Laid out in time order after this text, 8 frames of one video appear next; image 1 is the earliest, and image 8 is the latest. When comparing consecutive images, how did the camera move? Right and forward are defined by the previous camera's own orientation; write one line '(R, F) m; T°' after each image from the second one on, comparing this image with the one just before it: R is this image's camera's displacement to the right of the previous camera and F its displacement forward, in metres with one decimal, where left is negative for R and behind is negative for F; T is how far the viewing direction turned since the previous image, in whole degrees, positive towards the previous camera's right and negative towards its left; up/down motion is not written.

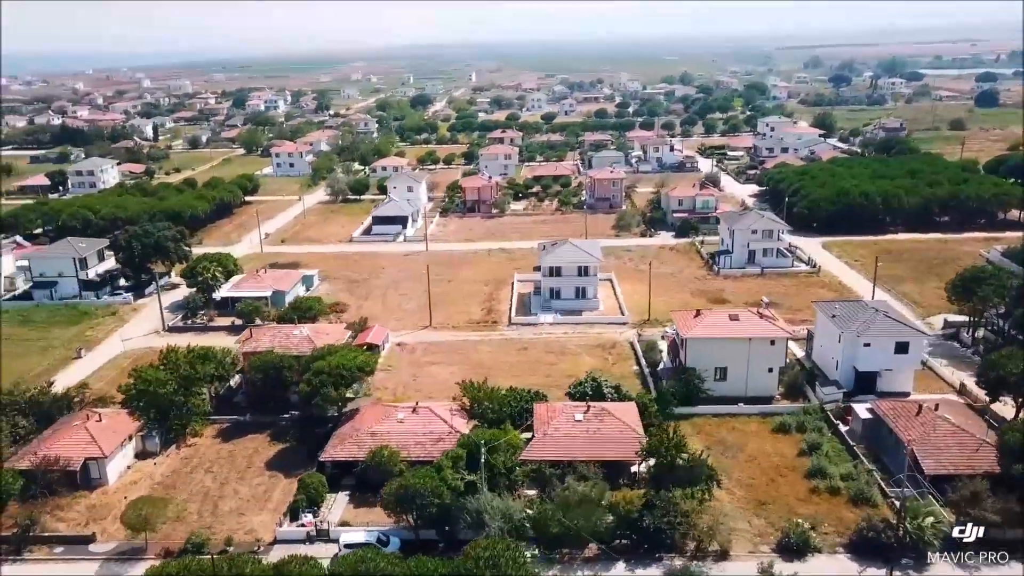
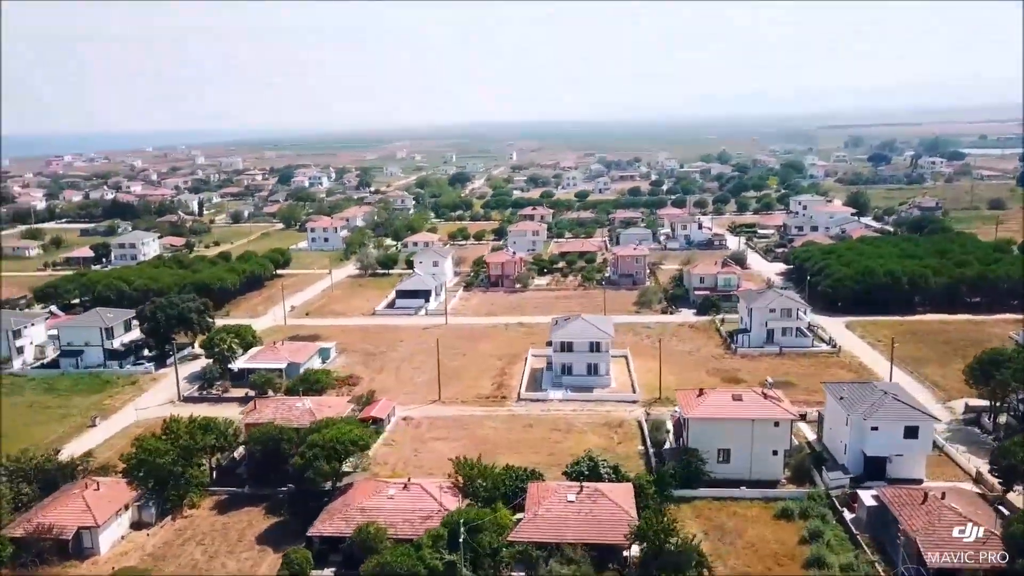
(+0.8, -0.1) m; -3°
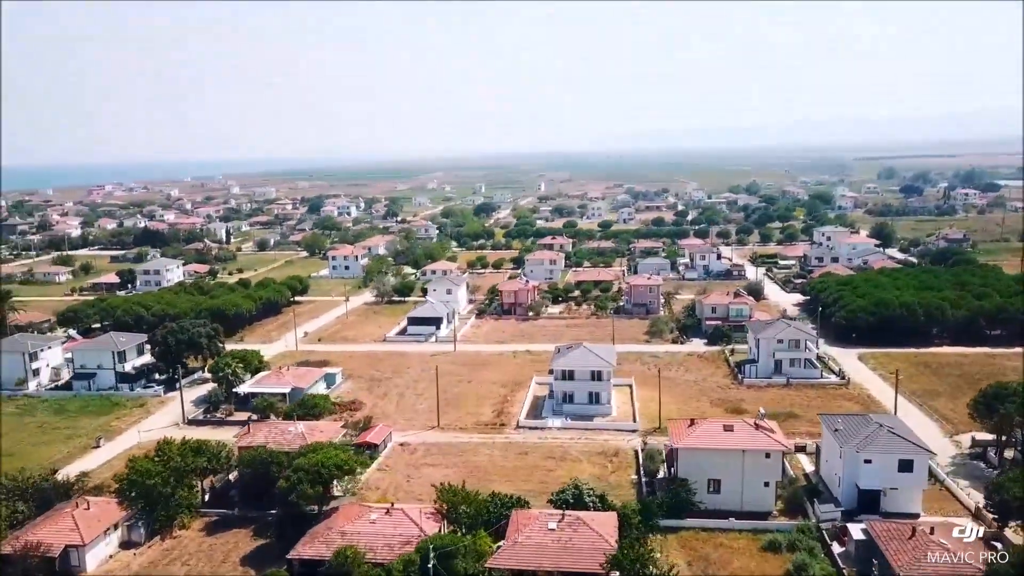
(+0.8, 0.0) m; -2°
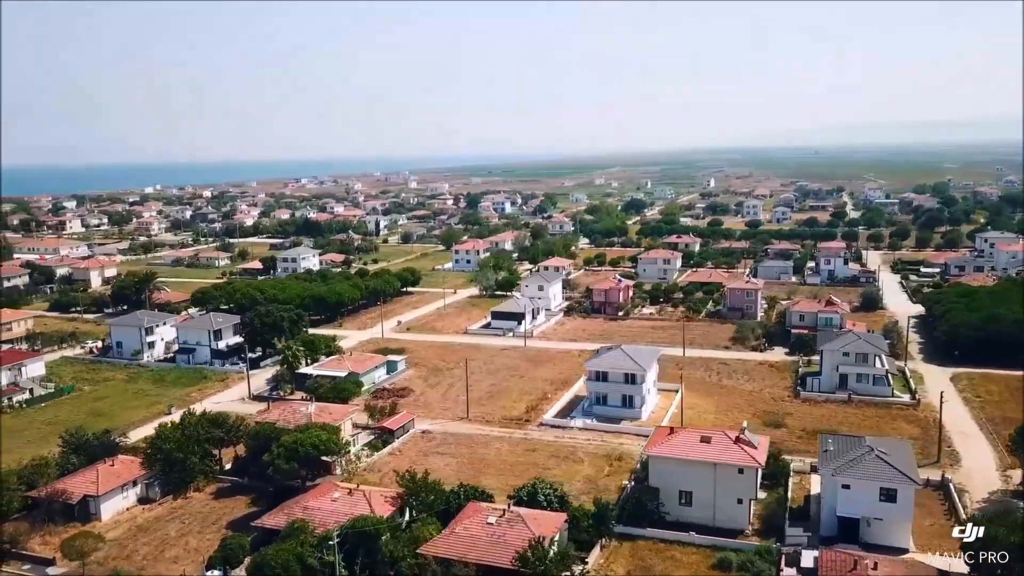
(+3.7, +0.1) m; -13°
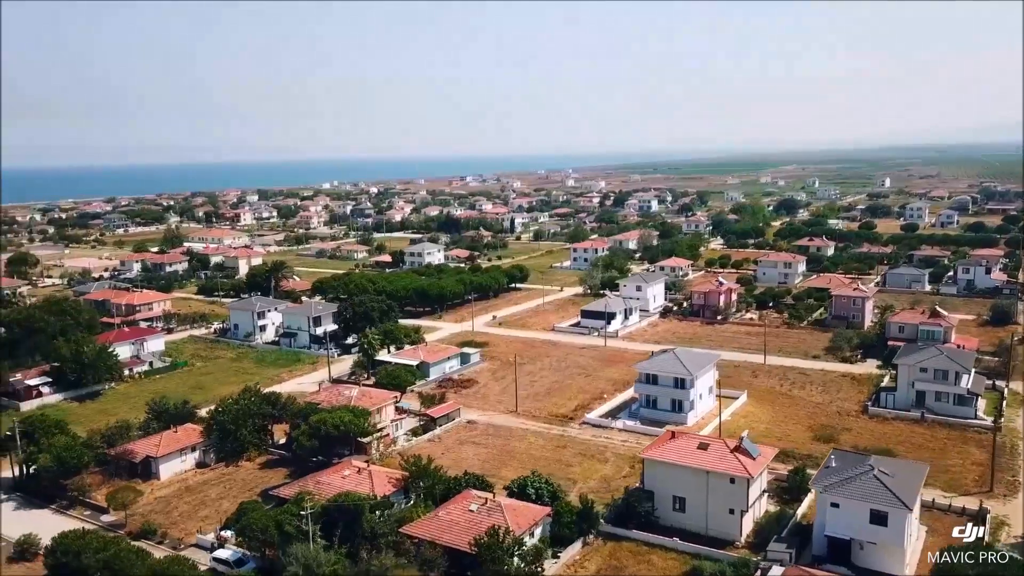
(+2.9, -0.2) m; -12°
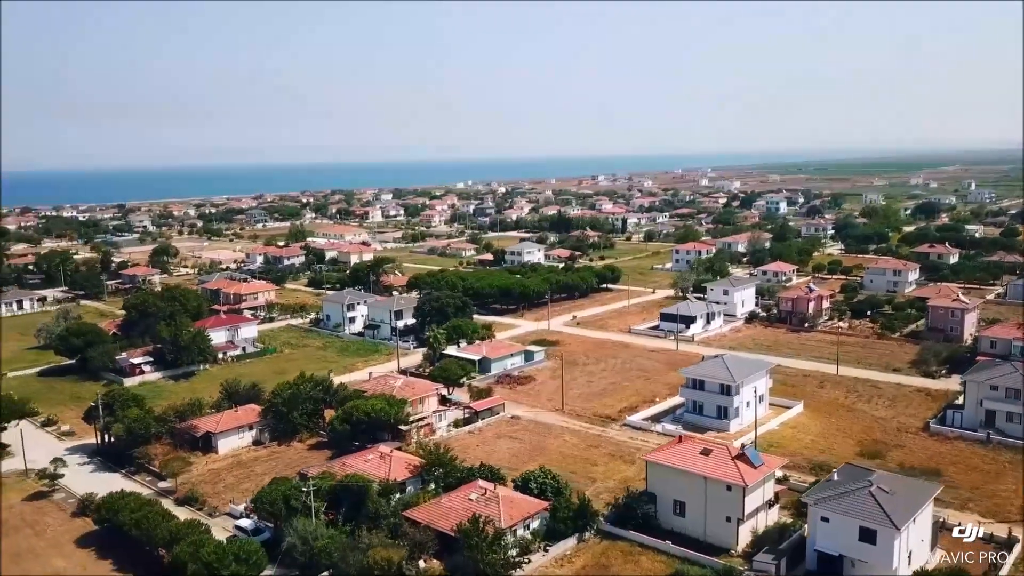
(+2.3, -0.3) m; -10°
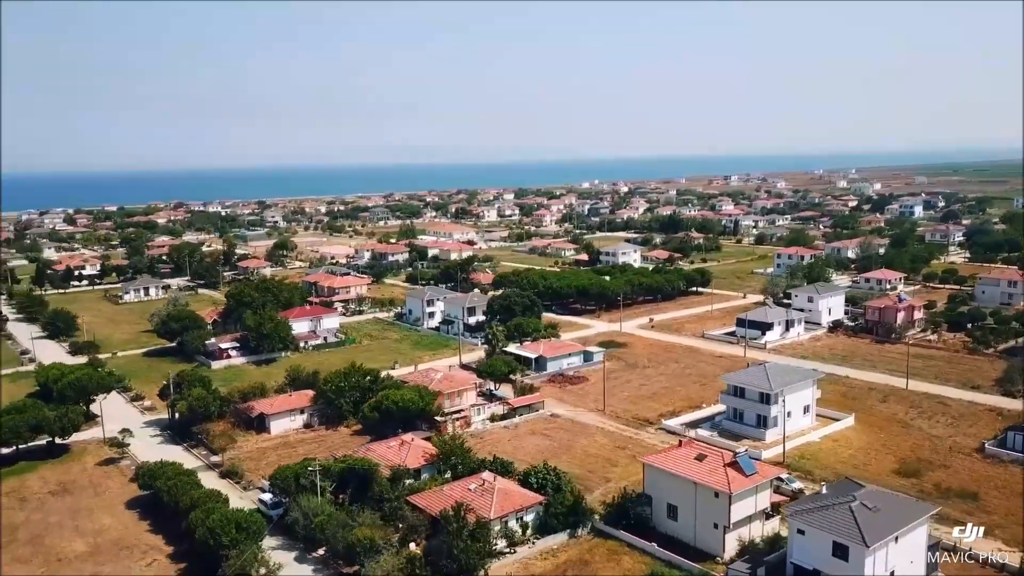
(+2.3, -0.3) m; -9°
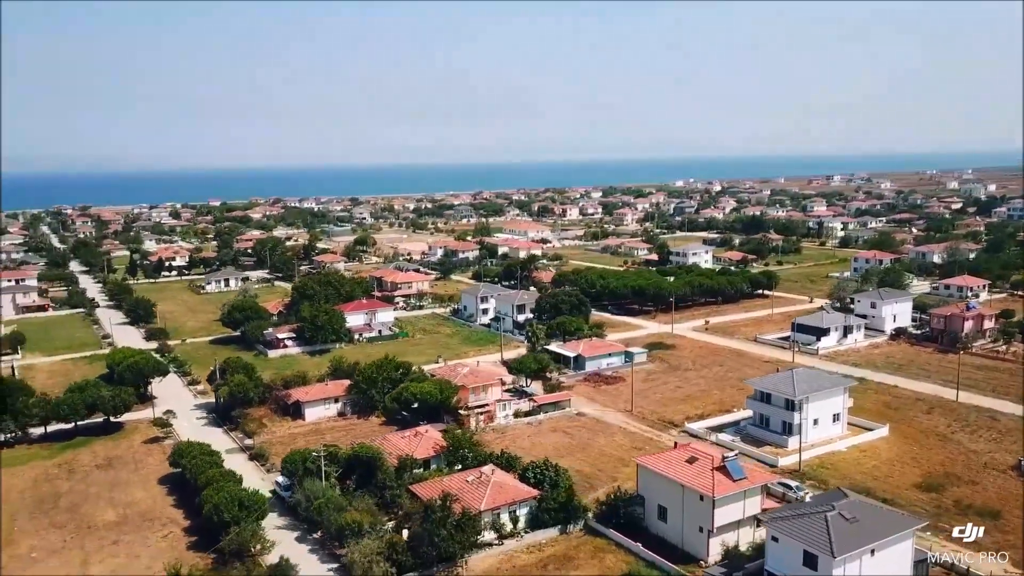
(+1.8, -0.2) m; -7°
